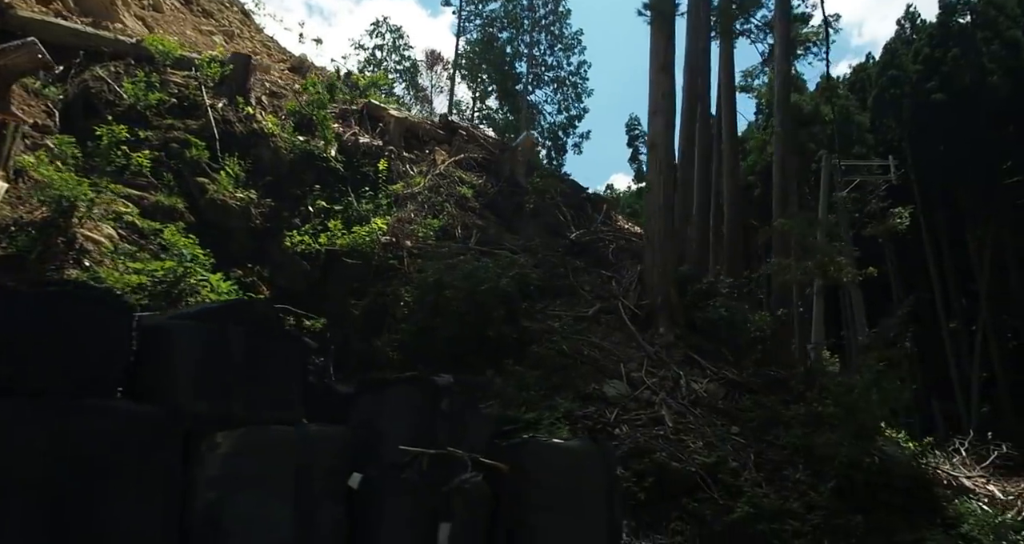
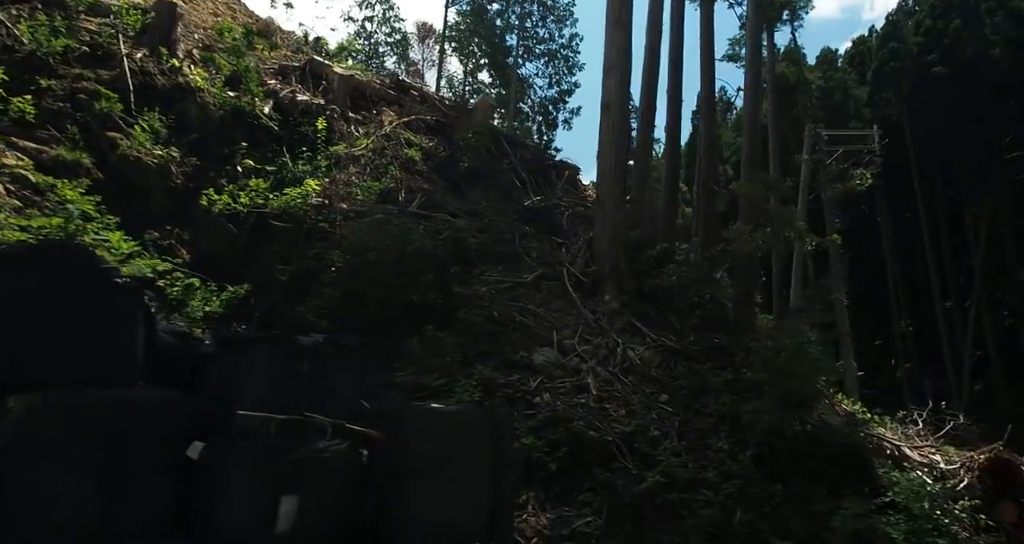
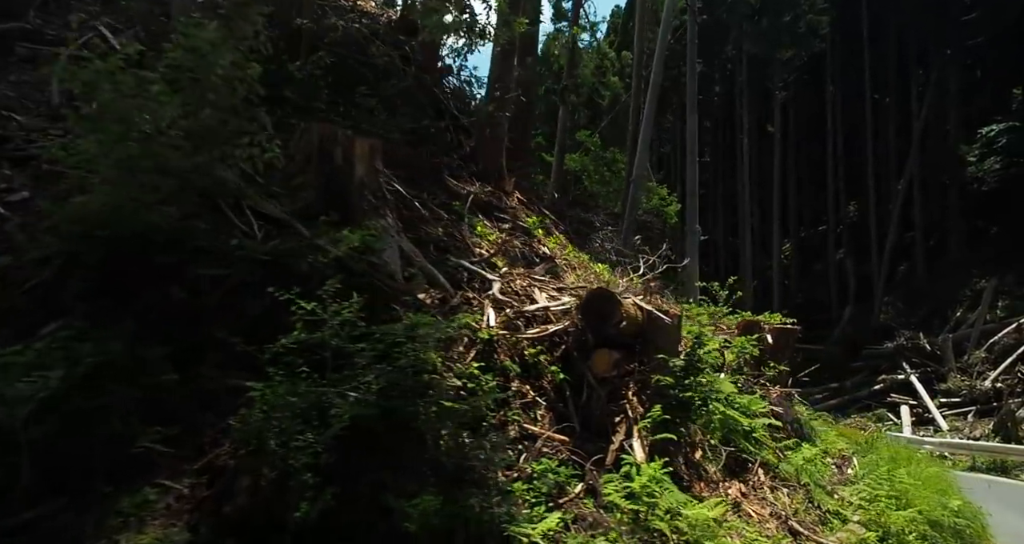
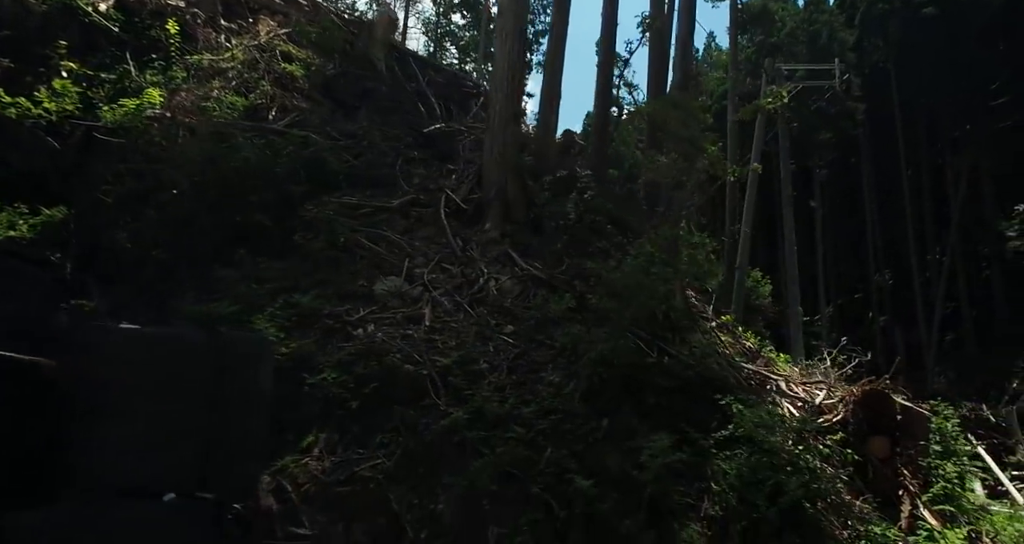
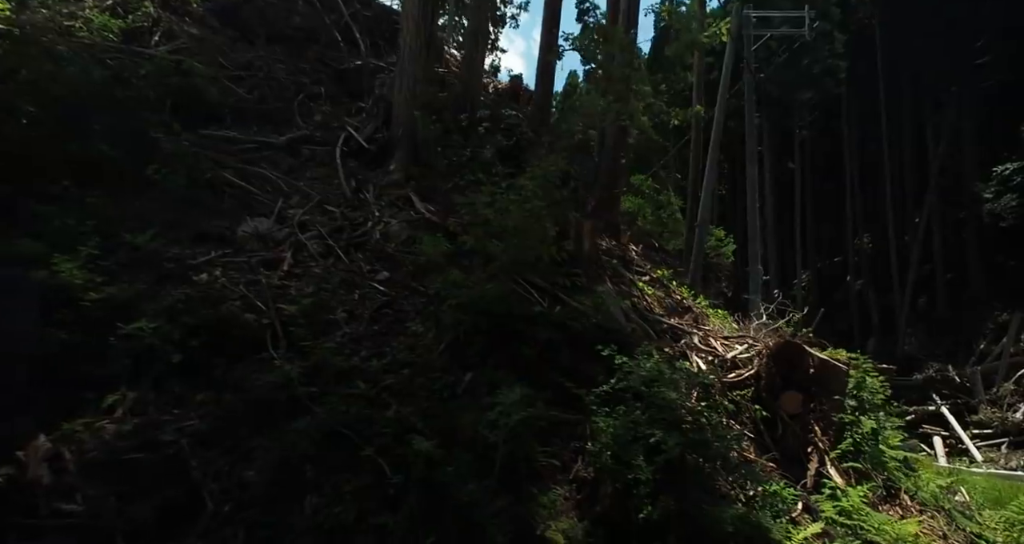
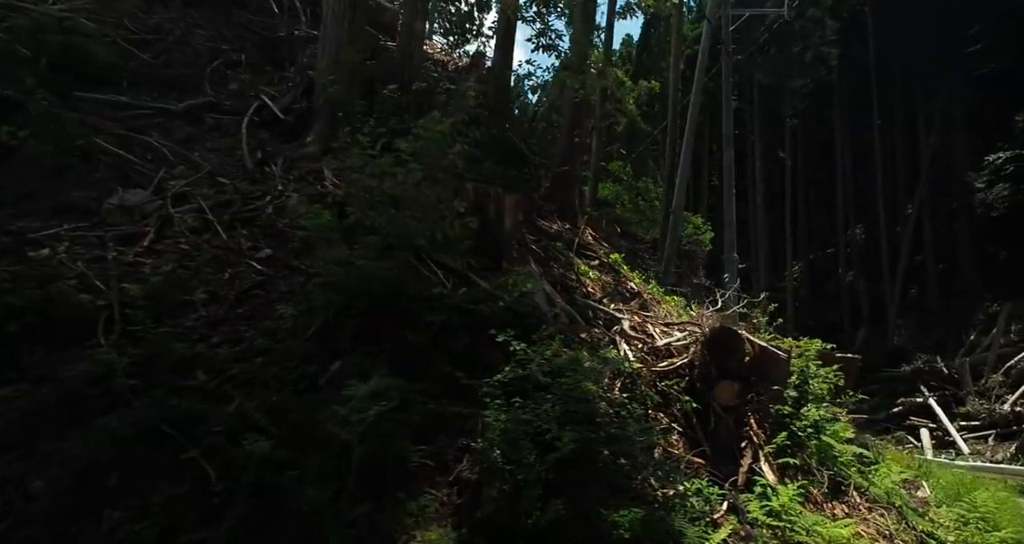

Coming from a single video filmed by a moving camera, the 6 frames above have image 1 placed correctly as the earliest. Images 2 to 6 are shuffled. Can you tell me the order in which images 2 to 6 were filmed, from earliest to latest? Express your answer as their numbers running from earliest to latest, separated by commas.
2, 4, 5, 6, 3
